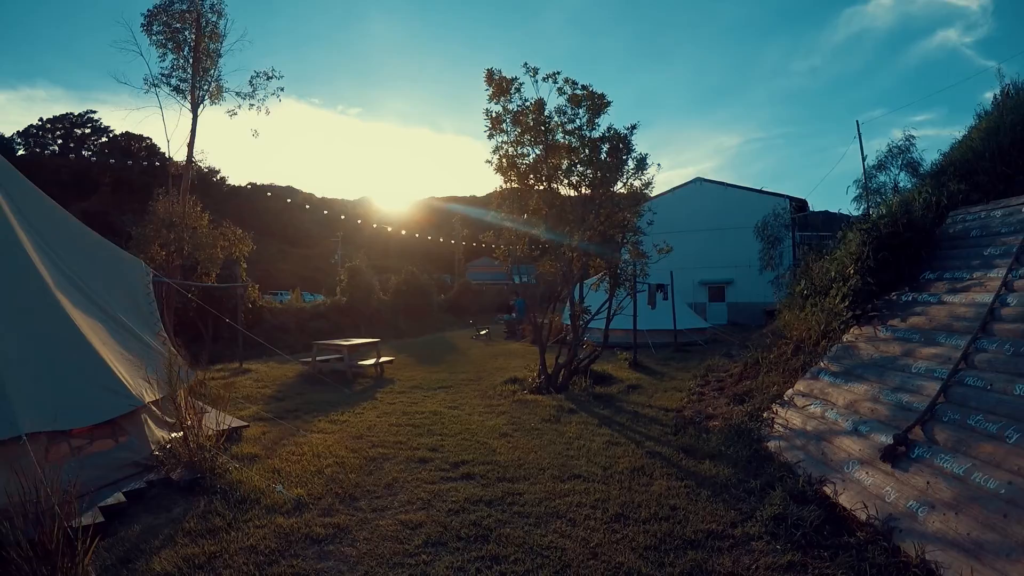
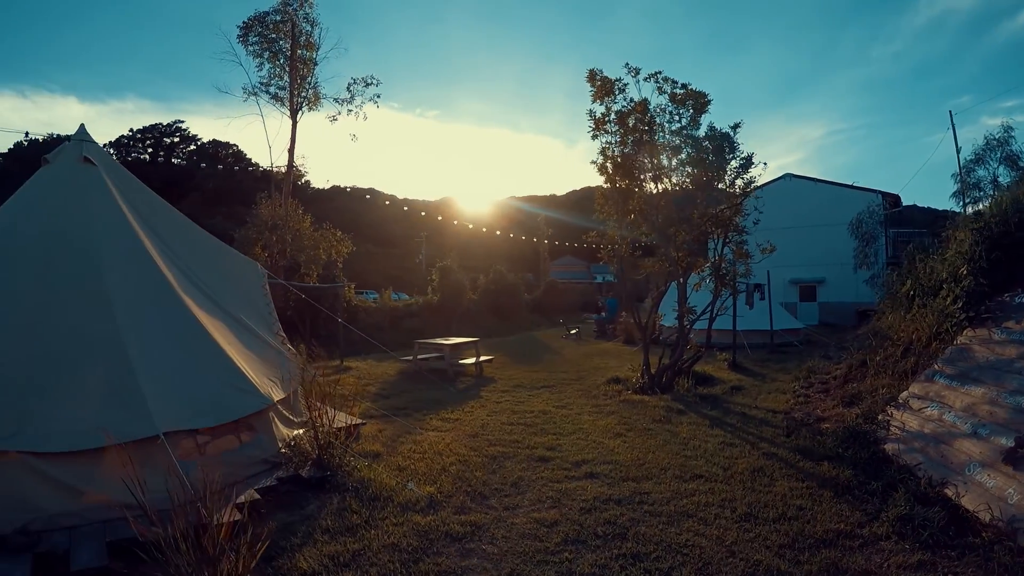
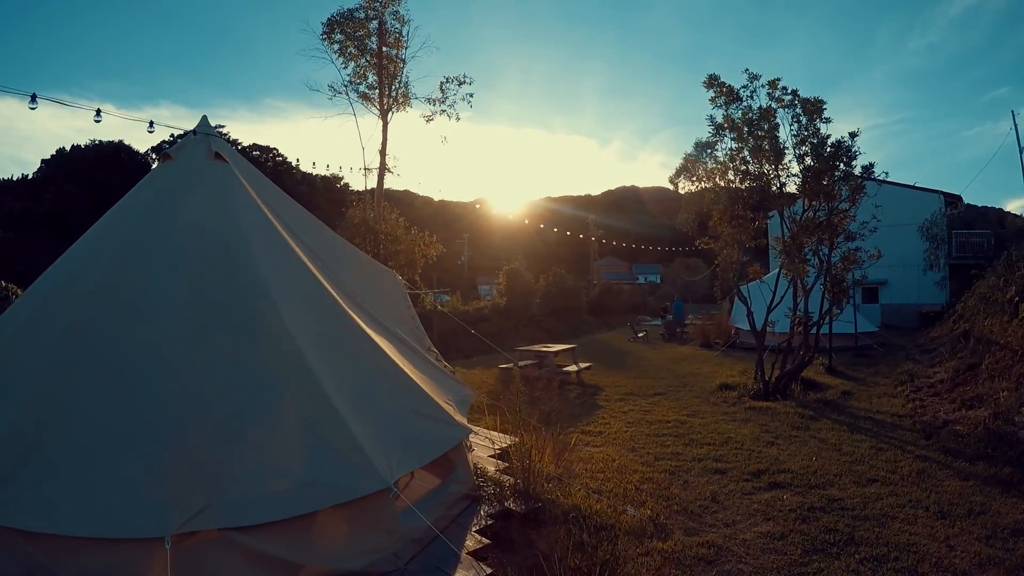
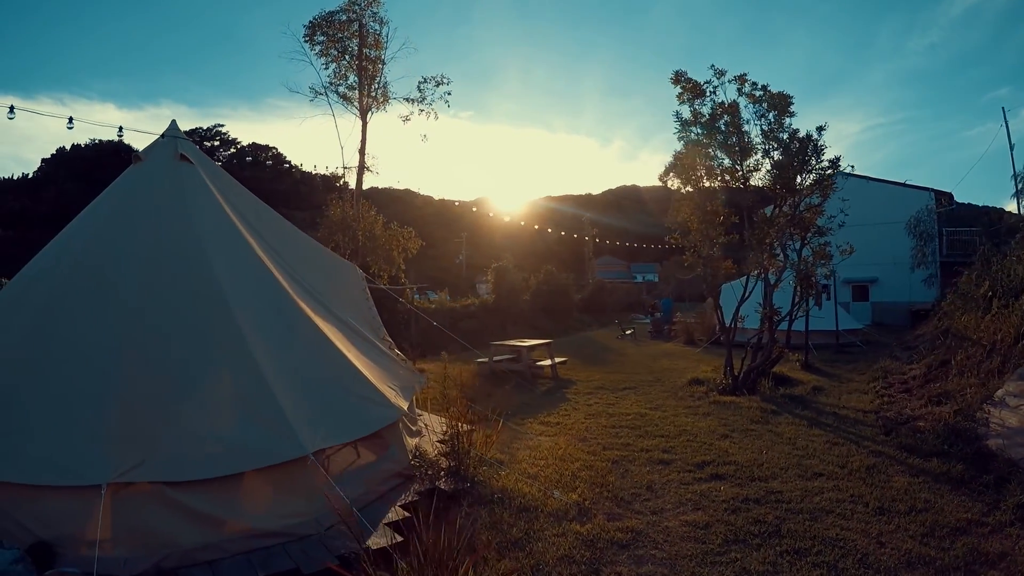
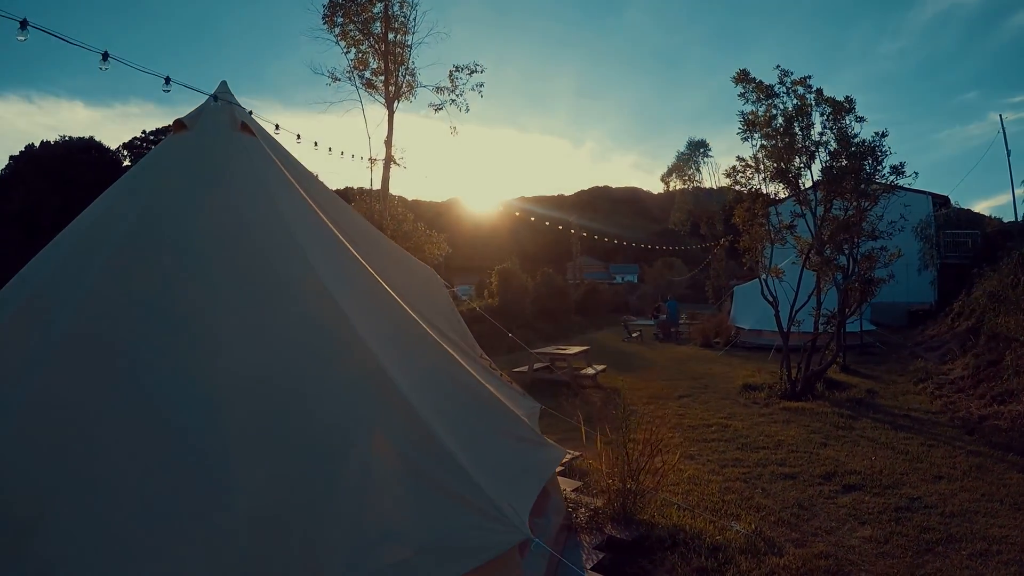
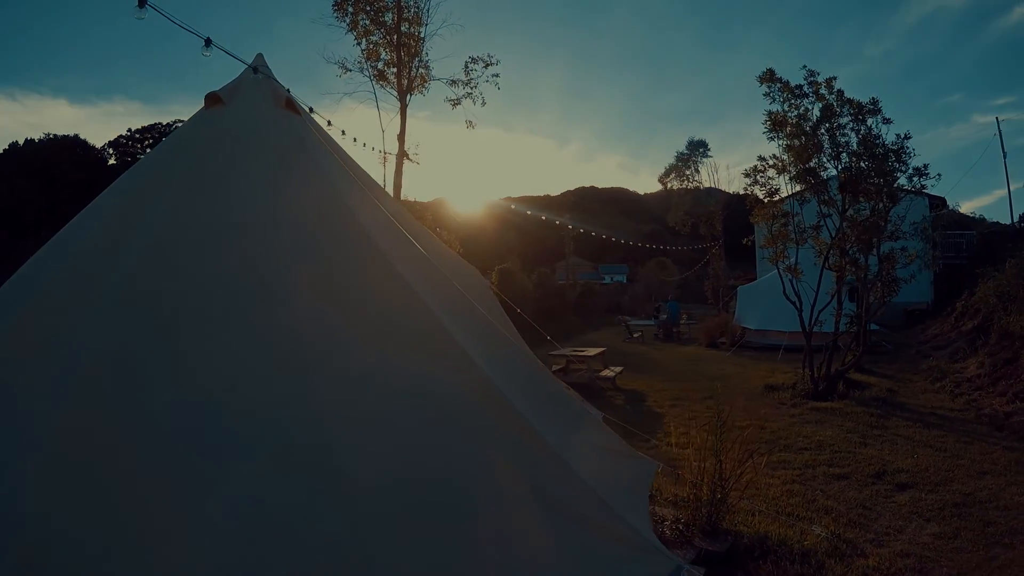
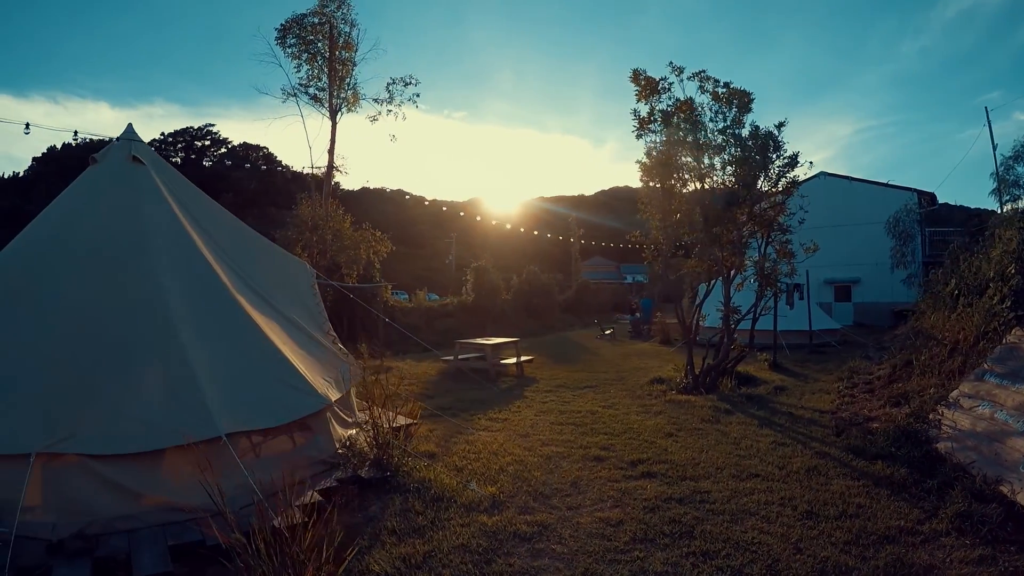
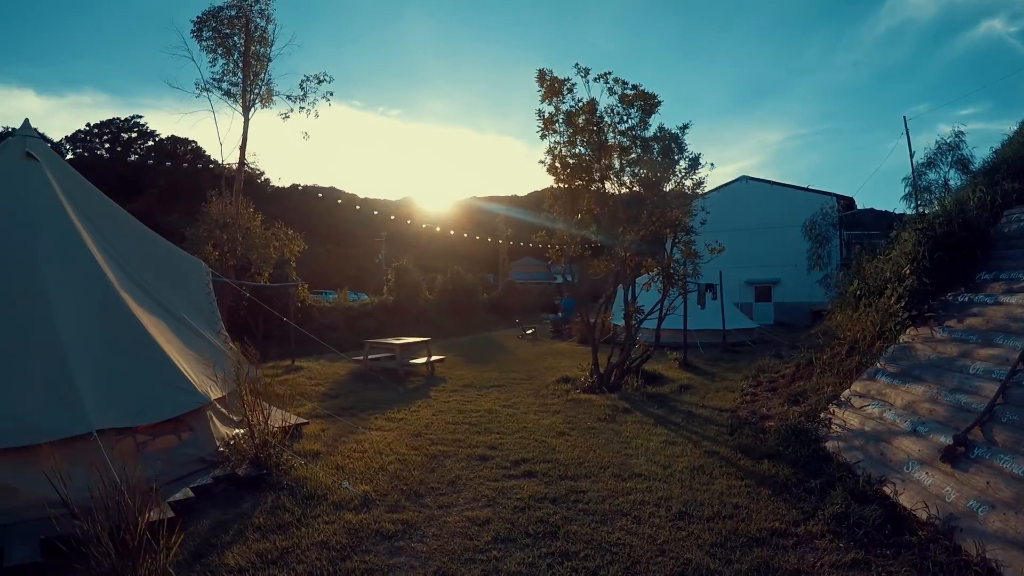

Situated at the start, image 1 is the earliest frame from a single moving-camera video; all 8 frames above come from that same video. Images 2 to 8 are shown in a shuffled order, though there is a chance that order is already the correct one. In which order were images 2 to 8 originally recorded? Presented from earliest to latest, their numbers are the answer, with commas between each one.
8, 2, 7, 4, 3, 5, 6
